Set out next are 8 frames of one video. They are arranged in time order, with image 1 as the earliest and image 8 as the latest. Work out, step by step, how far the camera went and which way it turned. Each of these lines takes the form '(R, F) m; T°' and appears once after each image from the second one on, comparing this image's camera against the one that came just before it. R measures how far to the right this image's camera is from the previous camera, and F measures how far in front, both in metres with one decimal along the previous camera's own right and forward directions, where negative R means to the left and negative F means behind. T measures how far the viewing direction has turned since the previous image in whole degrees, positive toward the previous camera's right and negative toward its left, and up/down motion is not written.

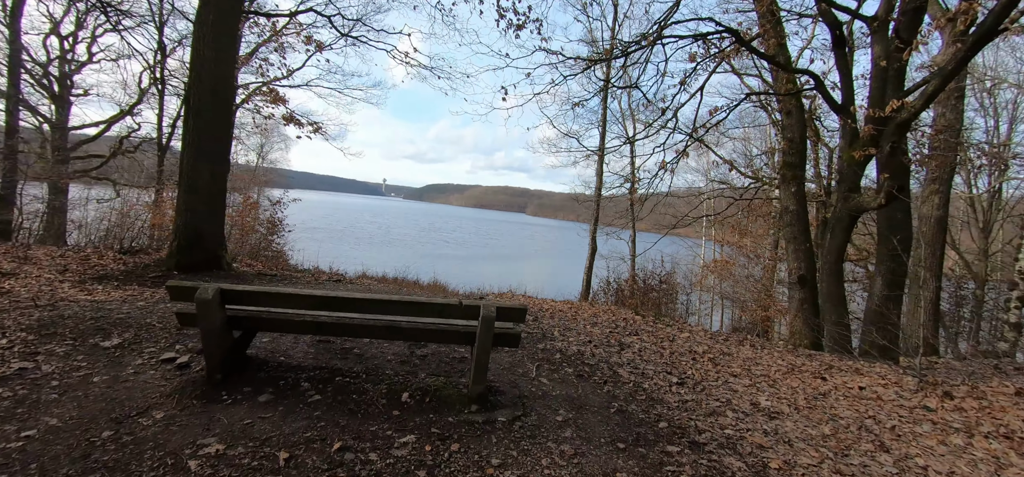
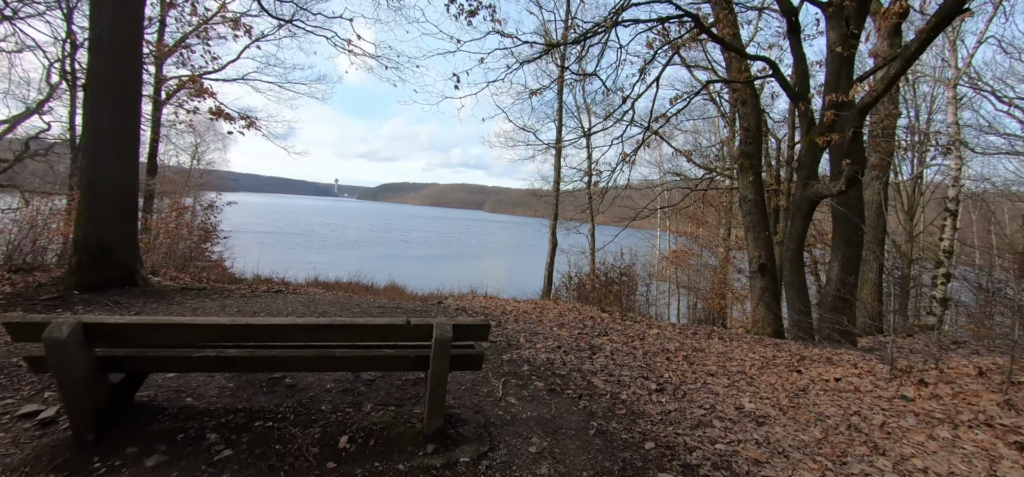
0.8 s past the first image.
(0.0, +0.5) m; +5°
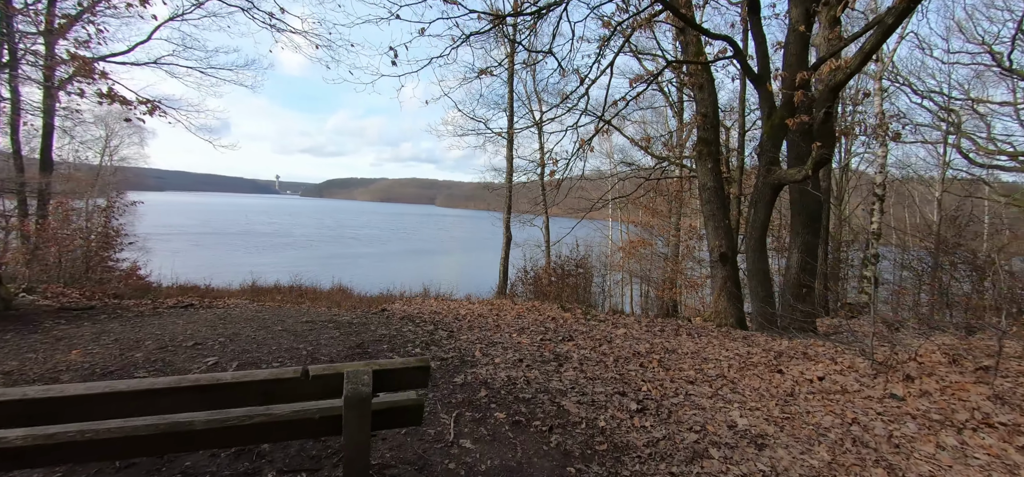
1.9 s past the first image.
(0.0, +0.7) m; +6°
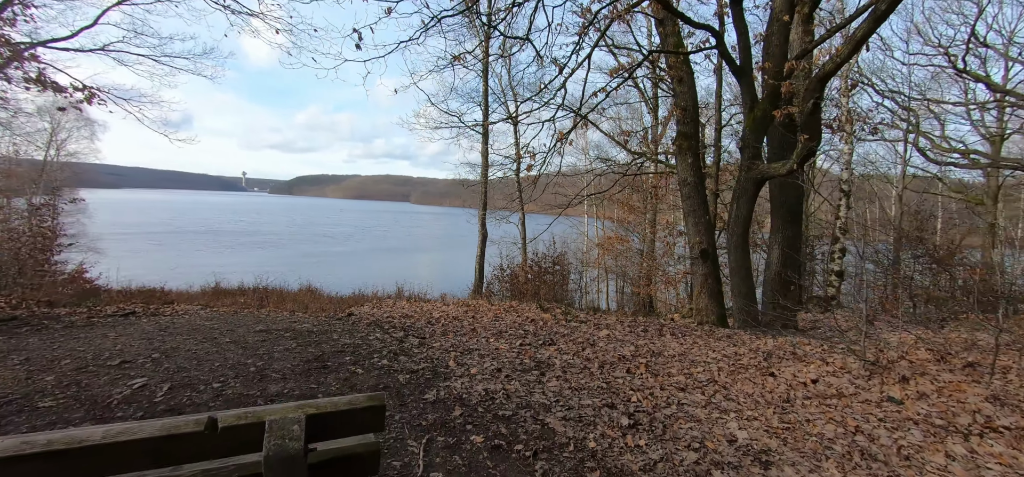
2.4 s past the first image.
(0.0, +0.4) m; +3°
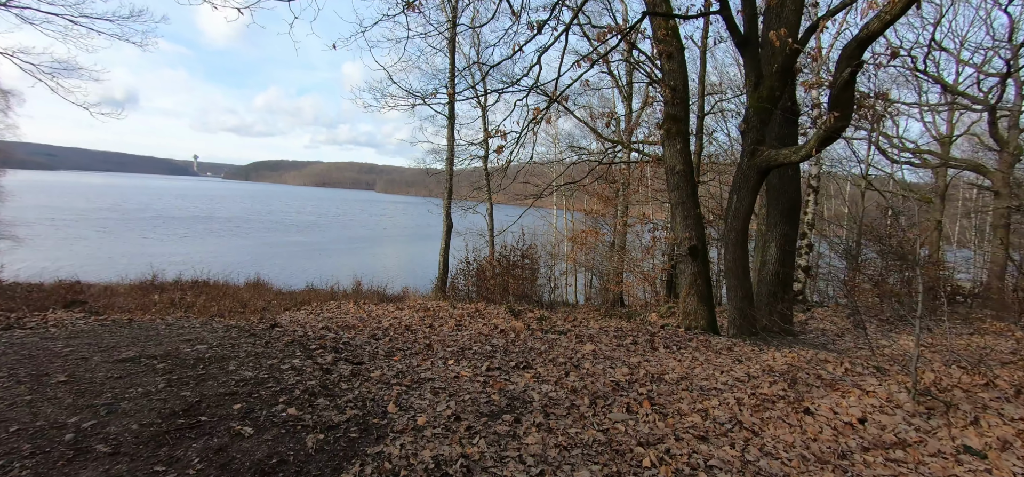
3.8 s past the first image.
(0.0, +1.0) m; +4°
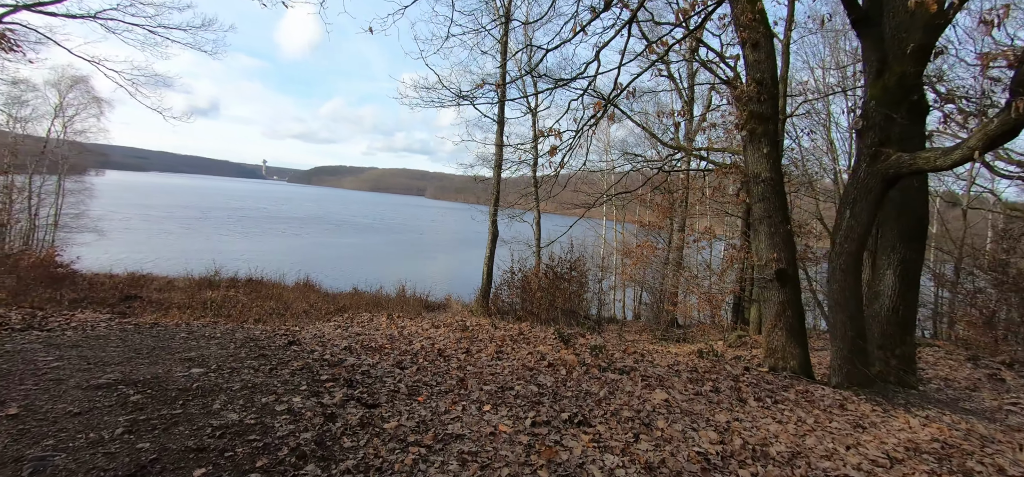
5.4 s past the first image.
(-0.1, +0.8) m; -6°
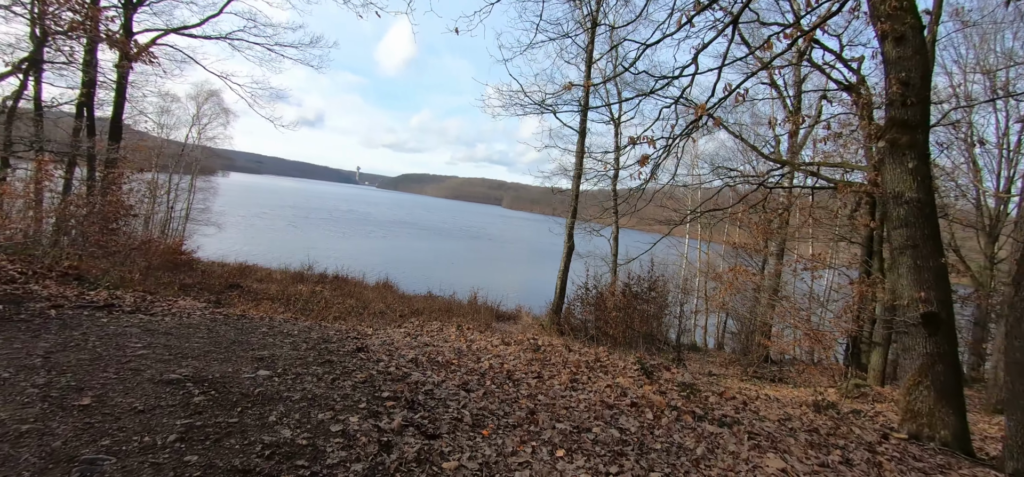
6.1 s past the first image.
(-0.1, +0.4) m; -10°
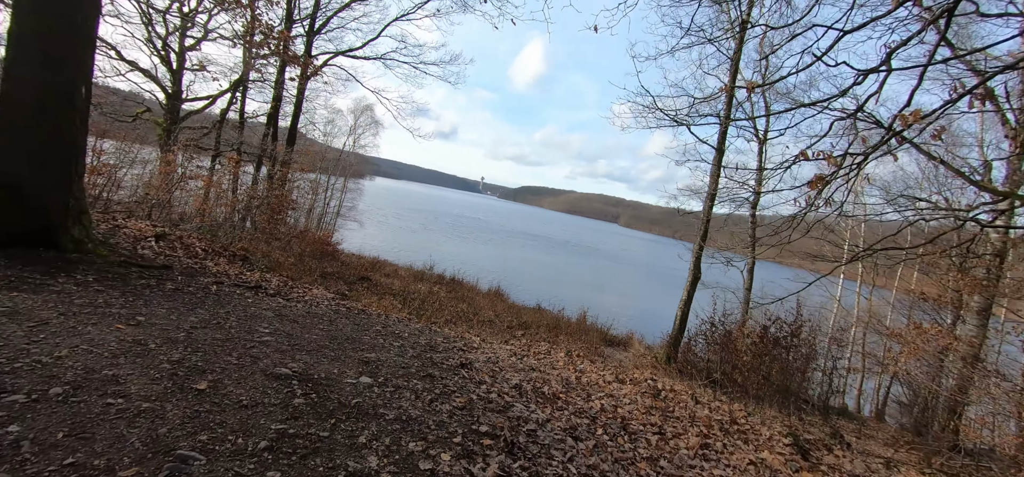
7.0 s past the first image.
(-0.1, +0.4) m; -15°
